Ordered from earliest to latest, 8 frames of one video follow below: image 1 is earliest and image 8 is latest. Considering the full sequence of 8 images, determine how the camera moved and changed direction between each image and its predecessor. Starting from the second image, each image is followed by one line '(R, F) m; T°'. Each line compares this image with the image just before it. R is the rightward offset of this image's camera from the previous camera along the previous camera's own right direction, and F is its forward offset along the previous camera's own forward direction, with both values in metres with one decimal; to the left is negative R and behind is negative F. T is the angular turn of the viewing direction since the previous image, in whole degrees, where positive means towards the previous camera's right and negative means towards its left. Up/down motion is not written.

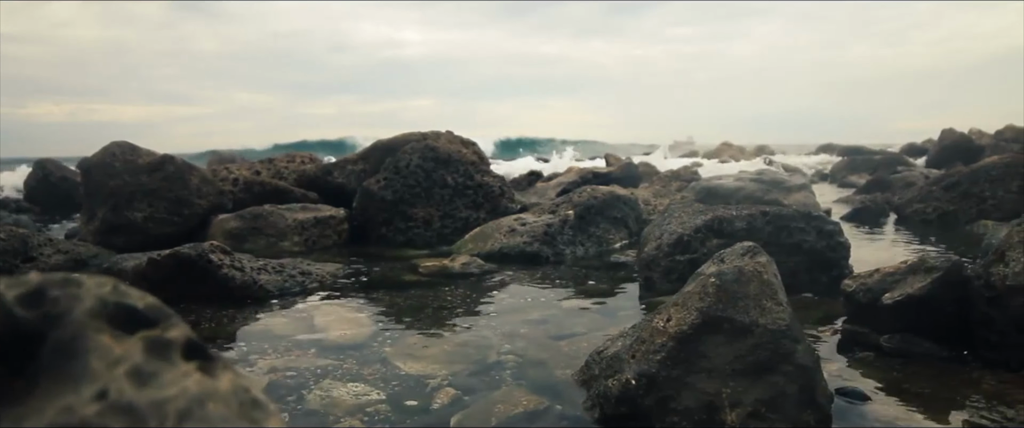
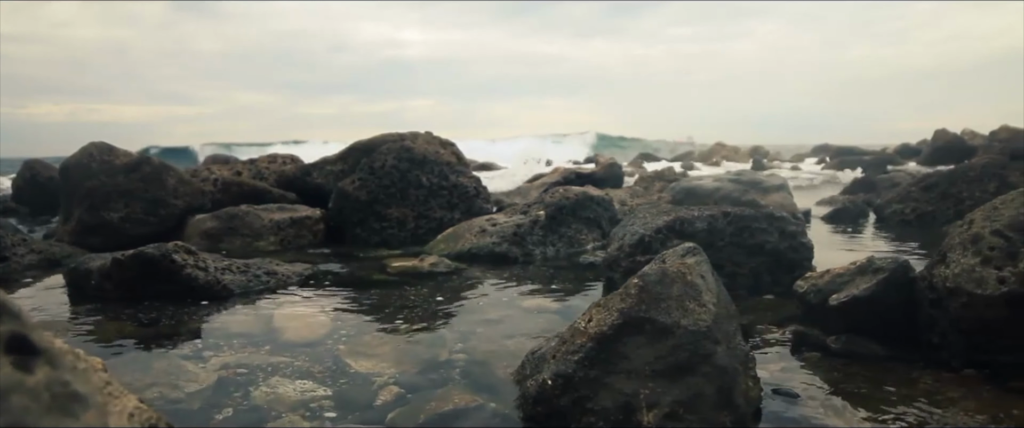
(+1.1, 0.0) m; 0°
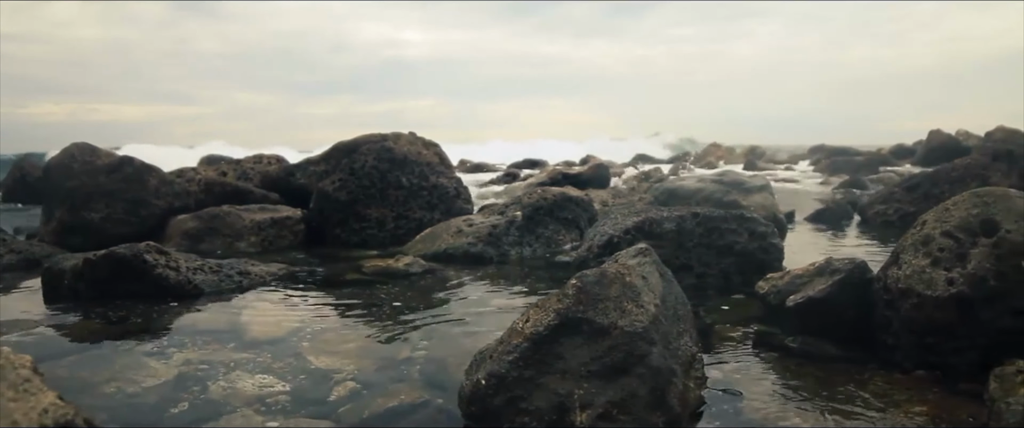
(+0.9, 0.0) m; 0°
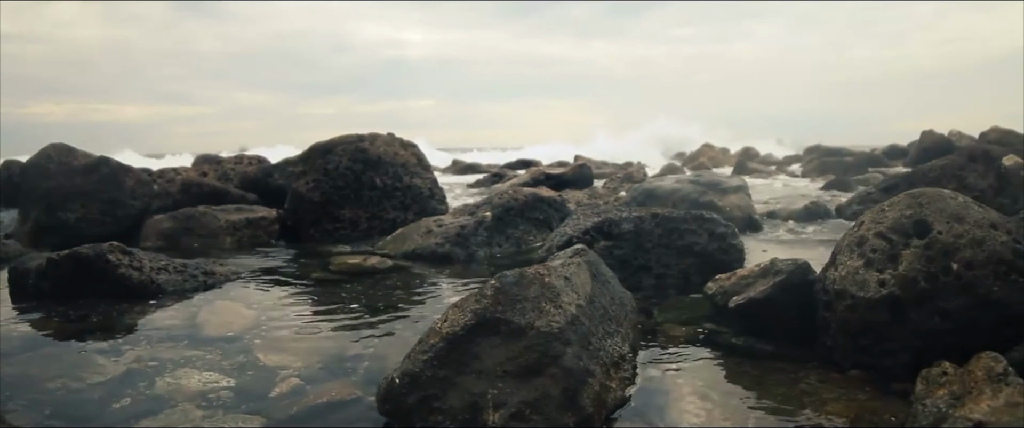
(+1.2, 0.0) m; 0°
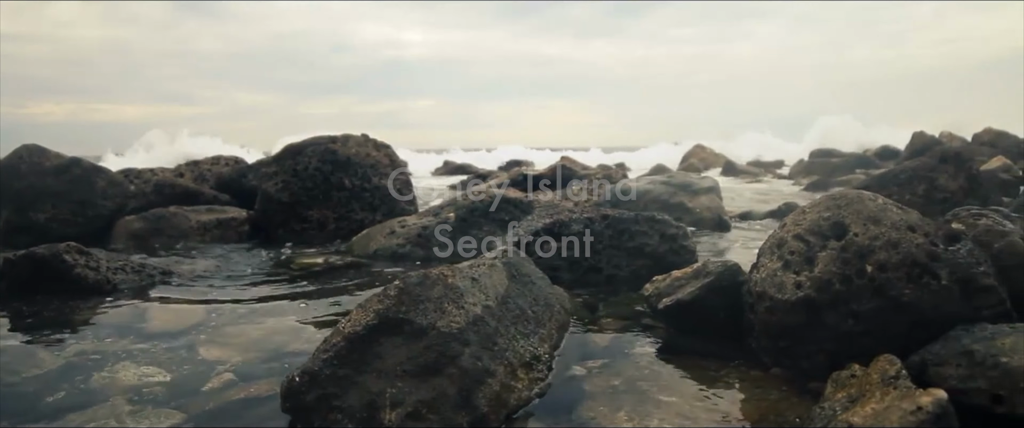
(+1.4, -0.1) m; 0°
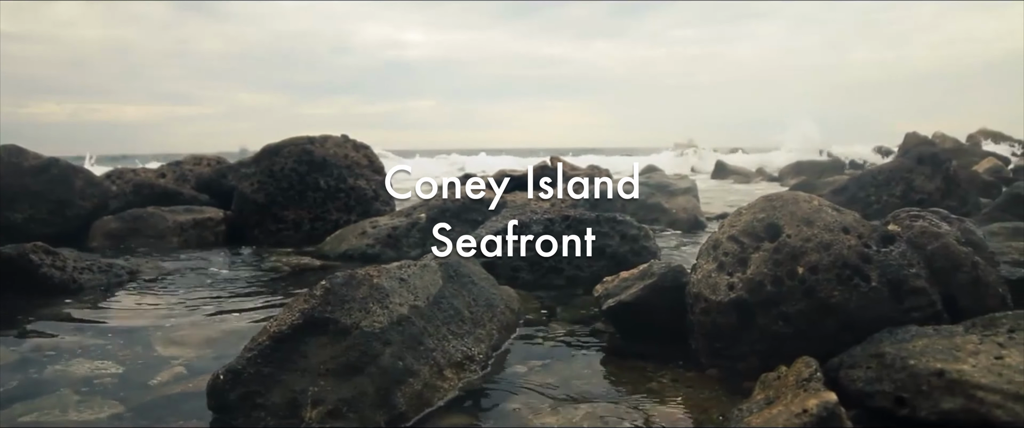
(+1.1, -0.1) m; 0°
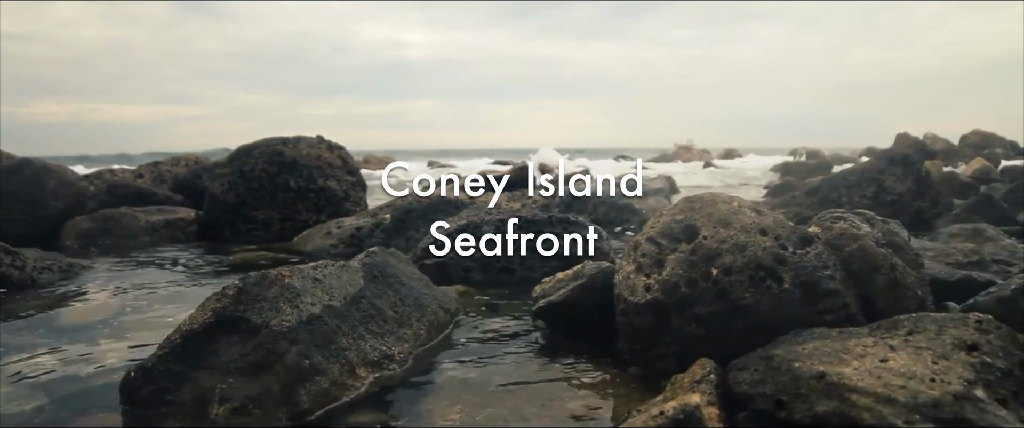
(+1.4, -0.1) m; 0°
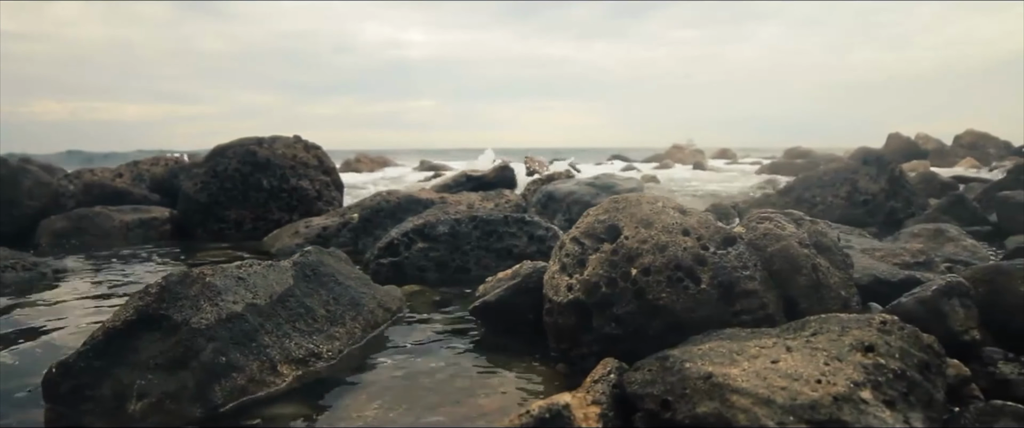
(+1.3, -0.1) m; 0°
